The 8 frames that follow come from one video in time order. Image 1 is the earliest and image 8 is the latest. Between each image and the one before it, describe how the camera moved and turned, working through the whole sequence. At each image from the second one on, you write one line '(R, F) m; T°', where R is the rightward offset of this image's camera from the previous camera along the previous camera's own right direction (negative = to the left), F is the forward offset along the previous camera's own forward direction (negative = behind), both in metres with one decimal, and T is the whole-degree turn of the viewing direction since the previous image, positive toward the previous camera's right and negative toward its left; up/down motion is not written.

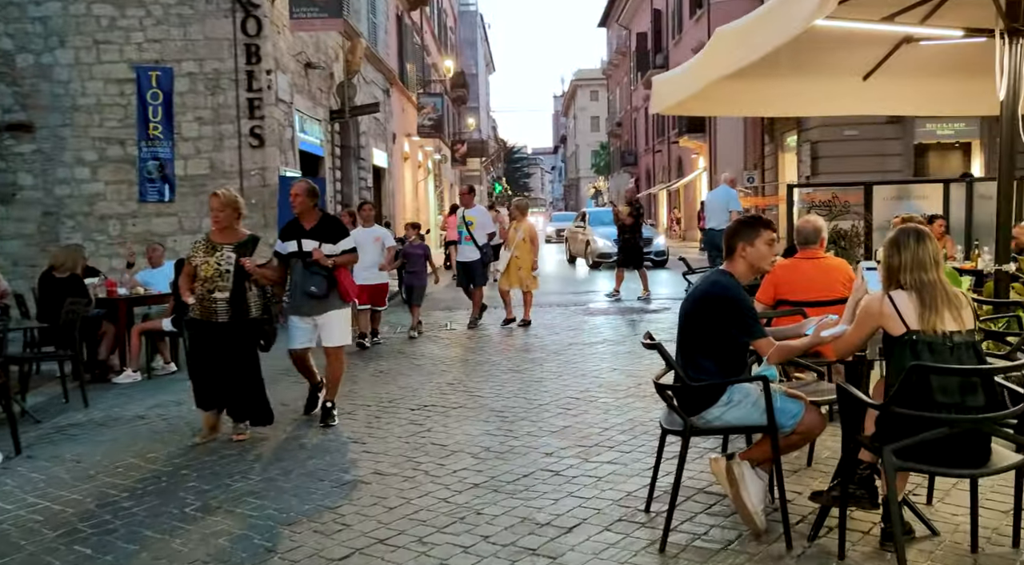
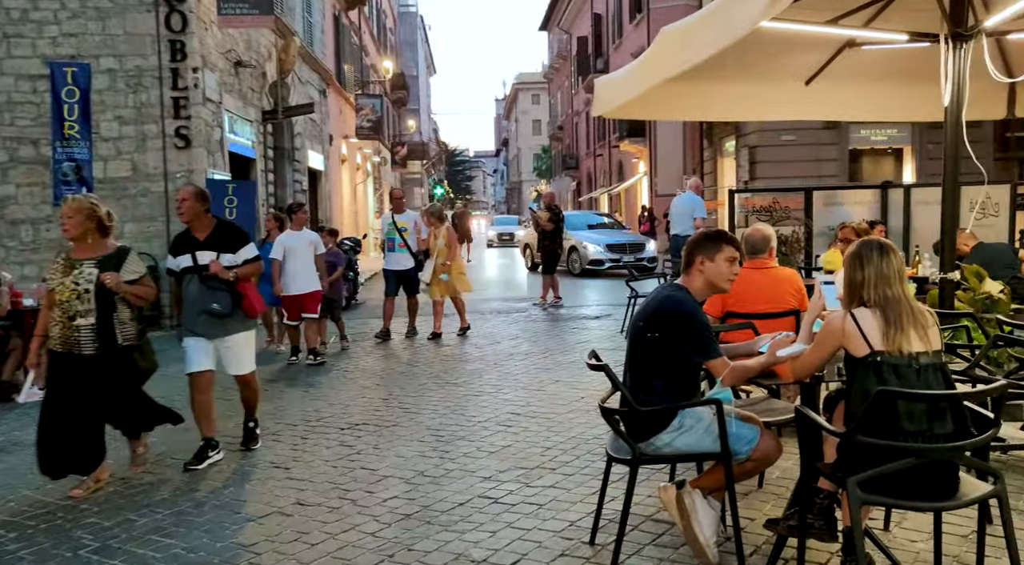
(0.0, +0.3) m; +4°
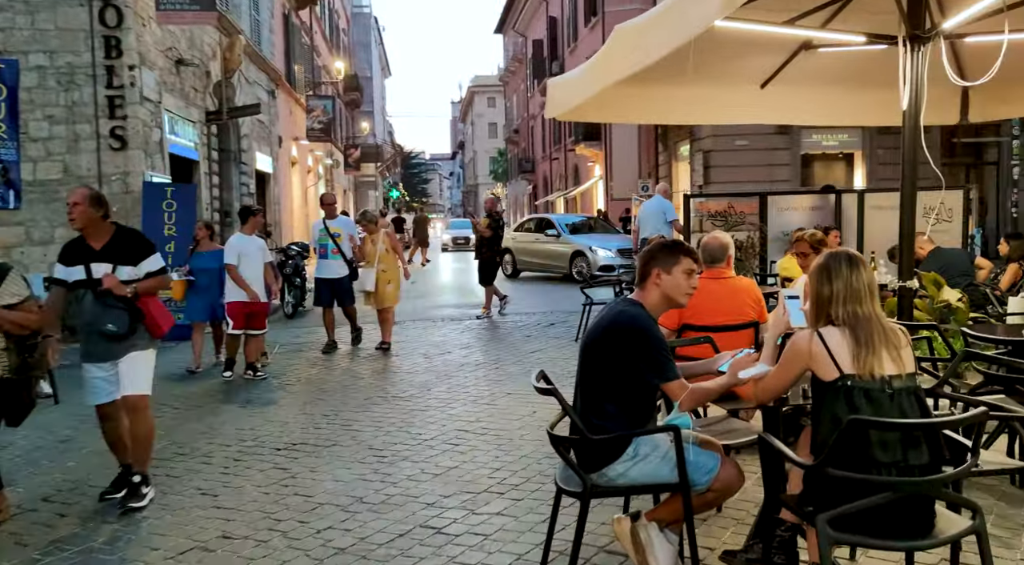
(+0.1, +0.3) m; +3°
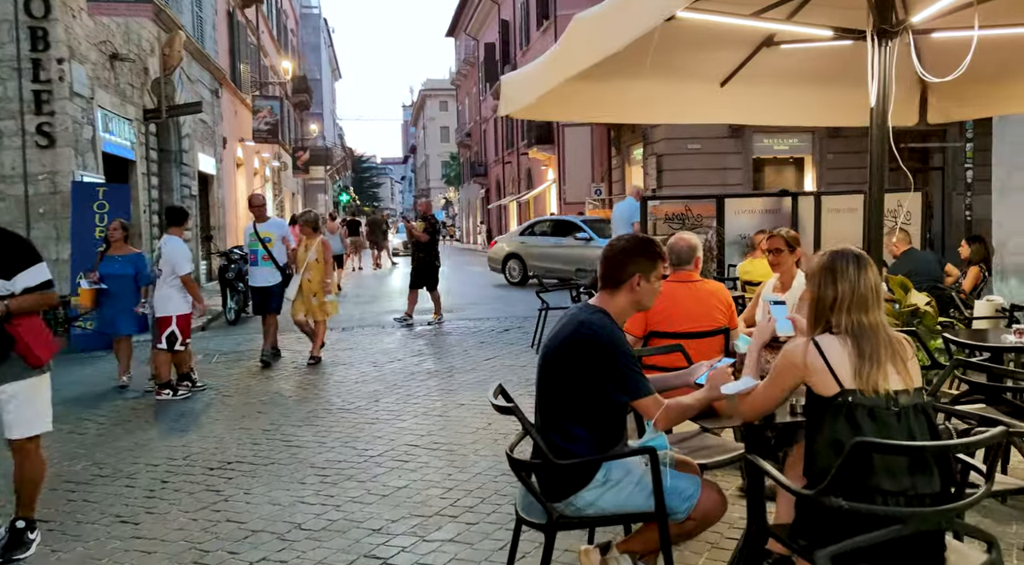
(0.0, +0.4) m; +3°
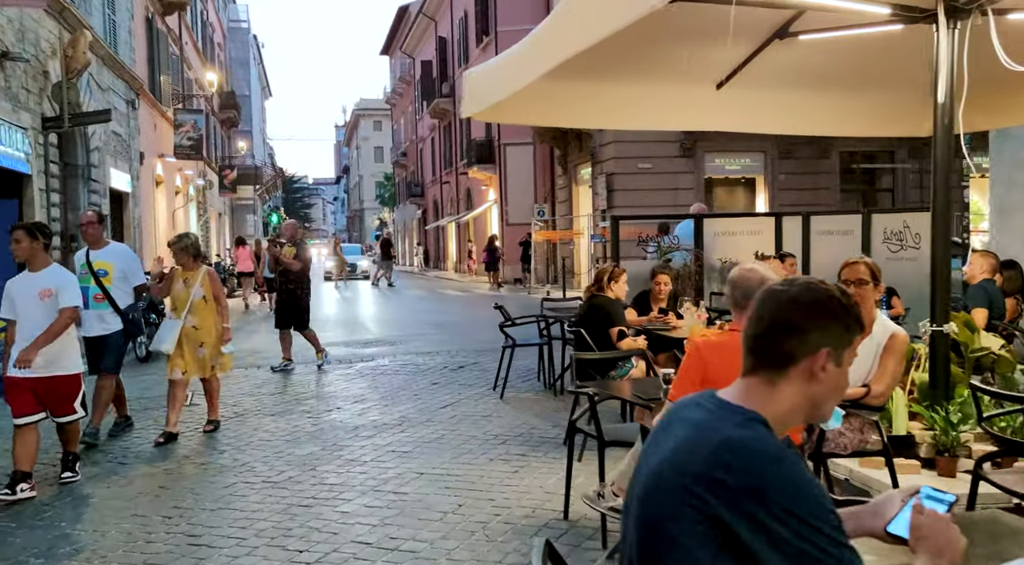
(-0.2, +1.3) m; +4°
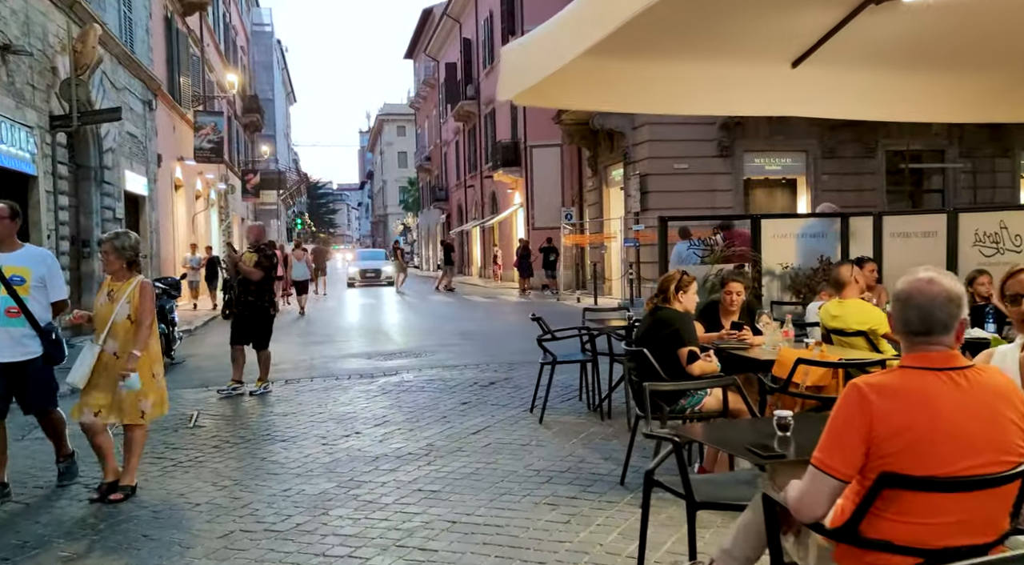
(-0.1, +0.9) m; -1°
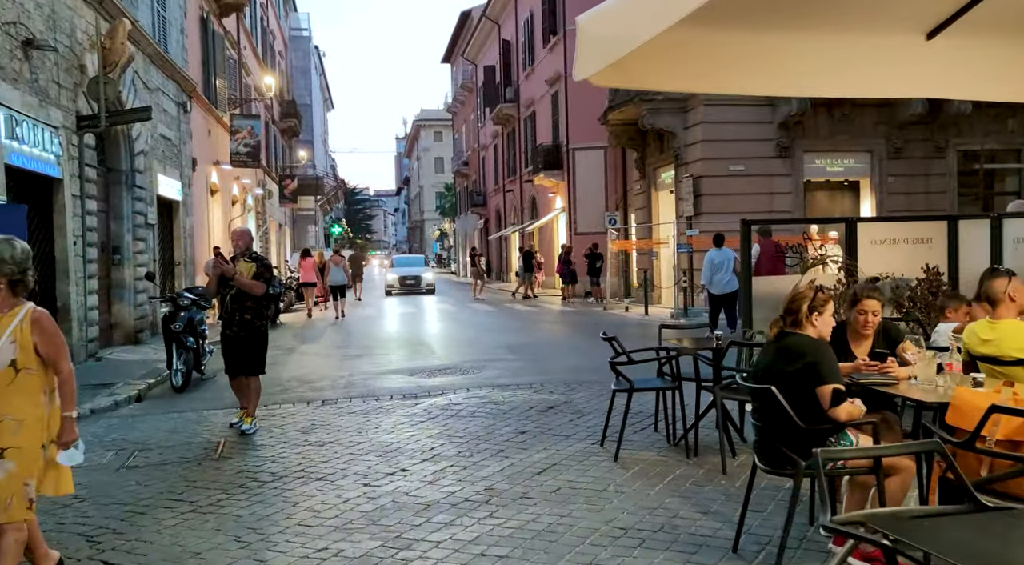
(-0.2, +0.9) m; -2°
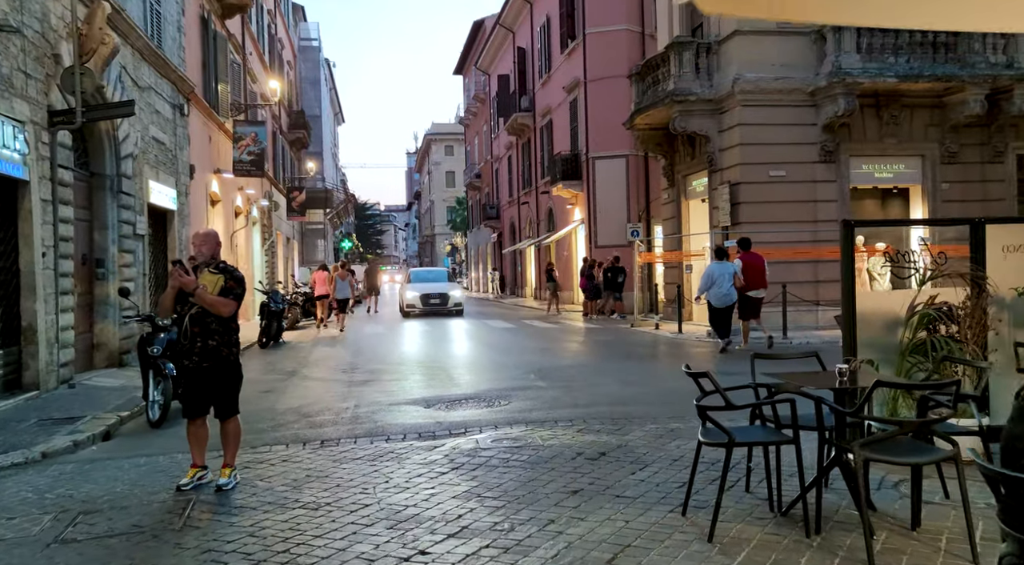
(-0.2, +1.5) m; -1°
